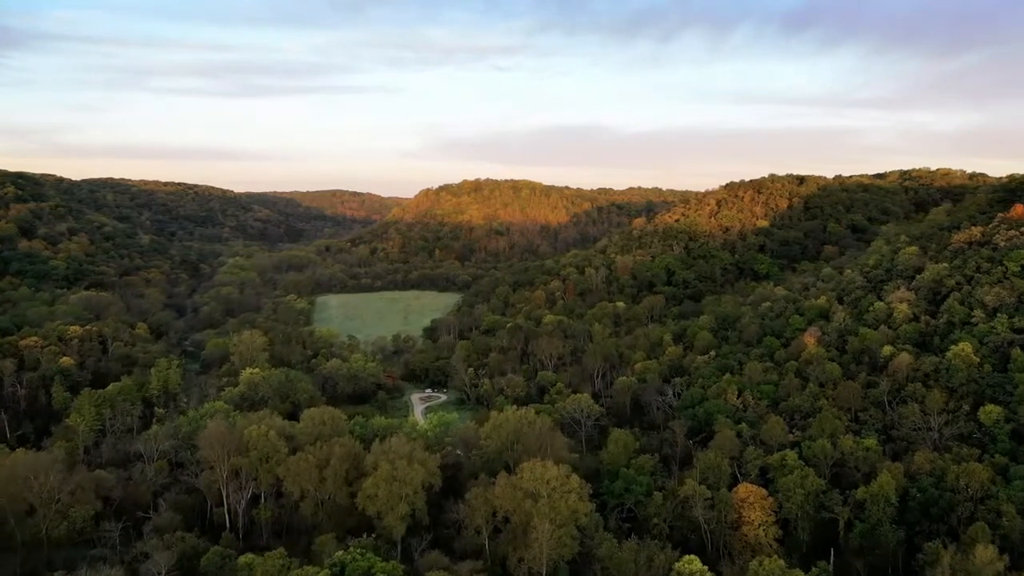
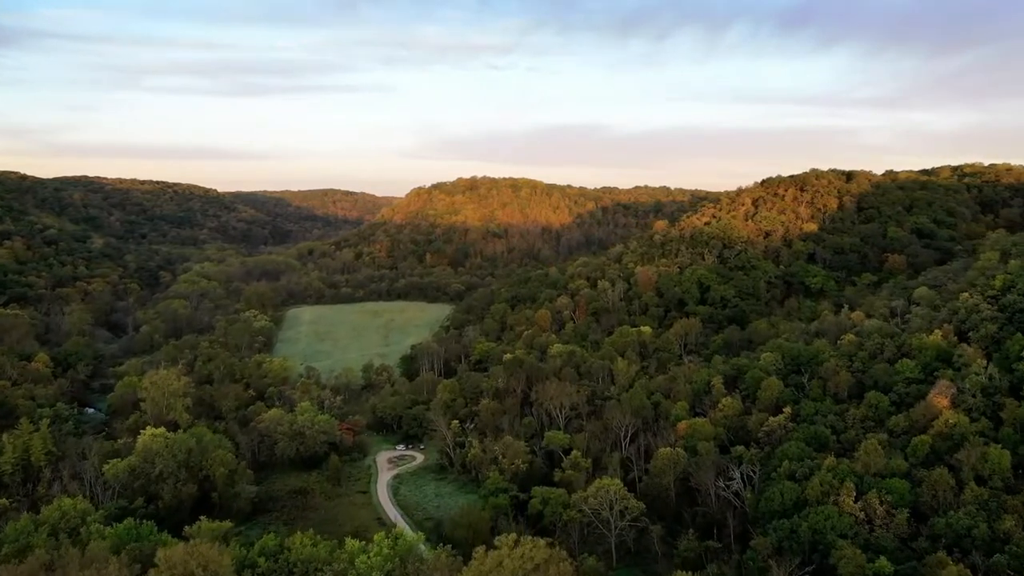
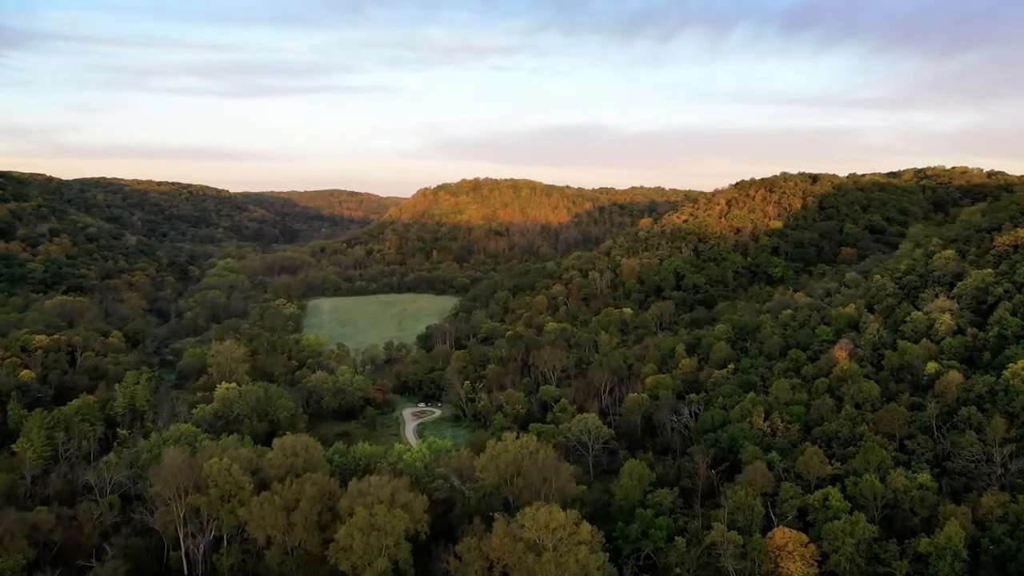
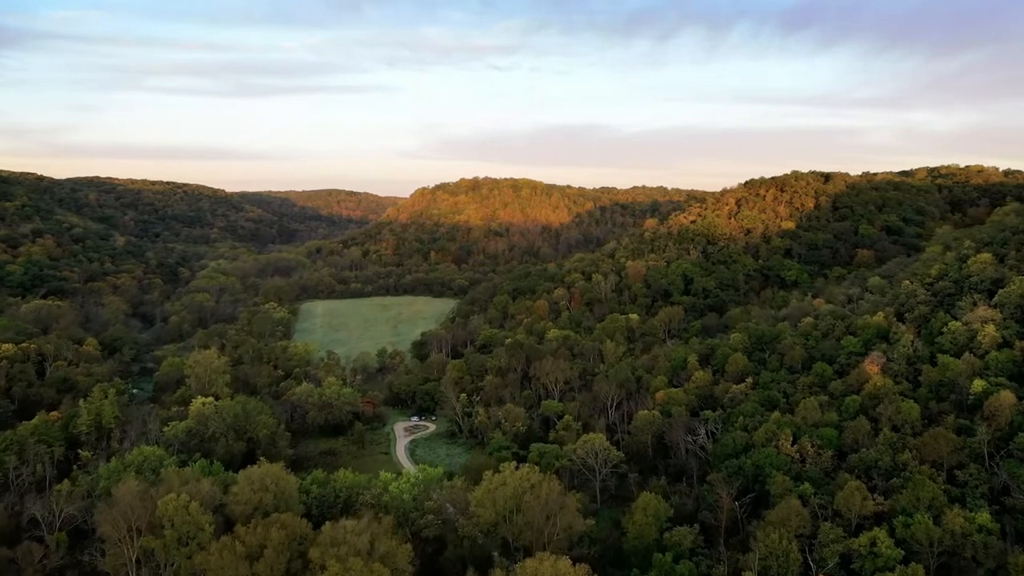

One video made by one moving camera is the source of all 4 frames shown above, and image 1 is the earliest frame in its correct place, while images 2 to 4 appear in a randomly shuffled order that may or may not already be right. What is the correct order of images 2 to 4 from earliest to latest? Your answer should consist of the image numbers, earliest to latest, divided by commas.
3, 4, 2
